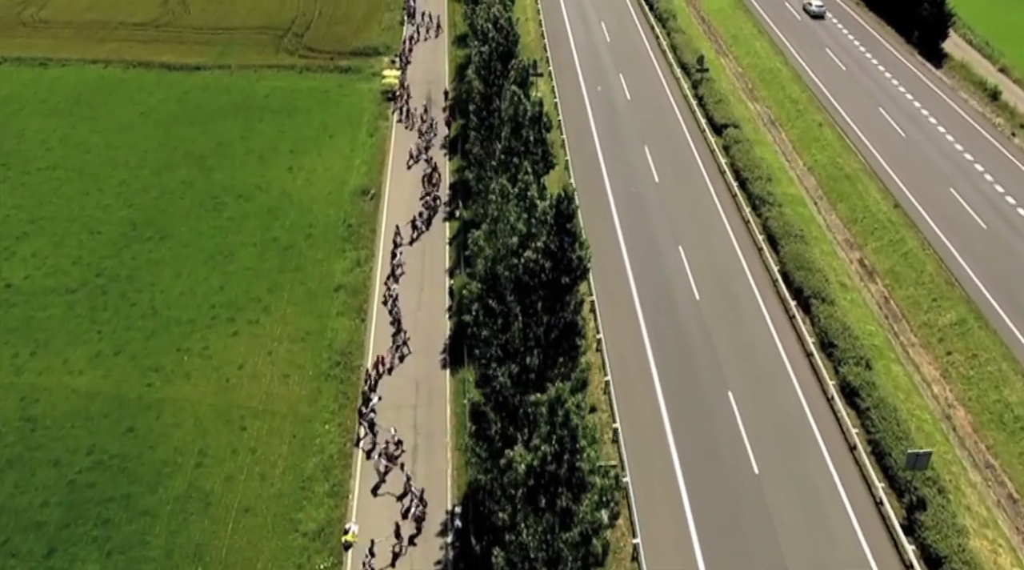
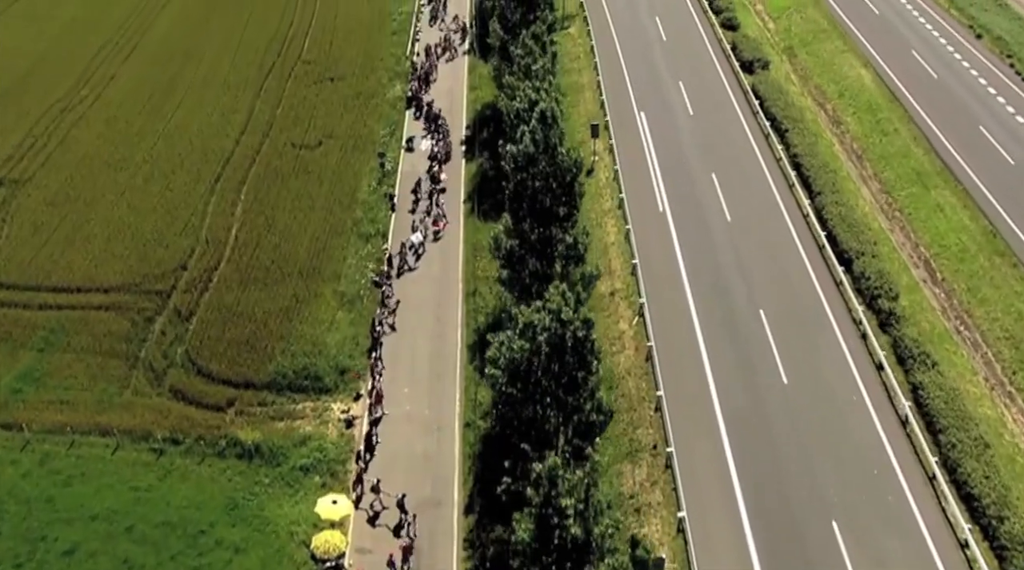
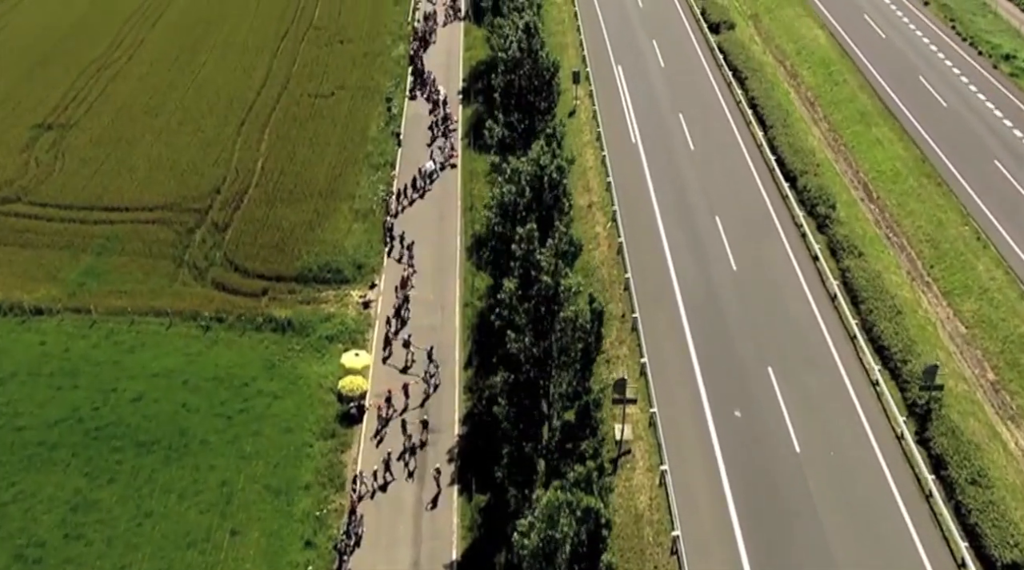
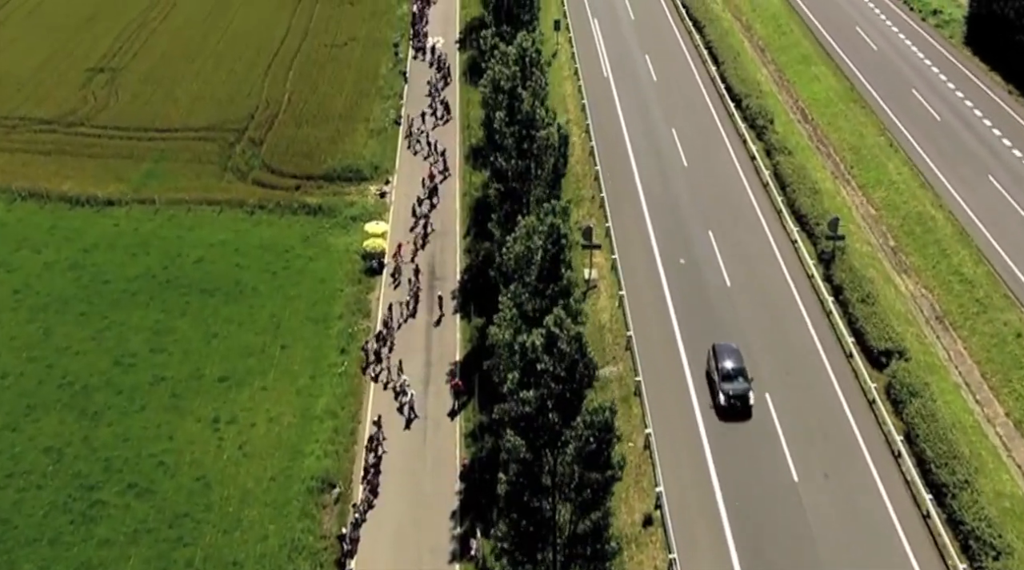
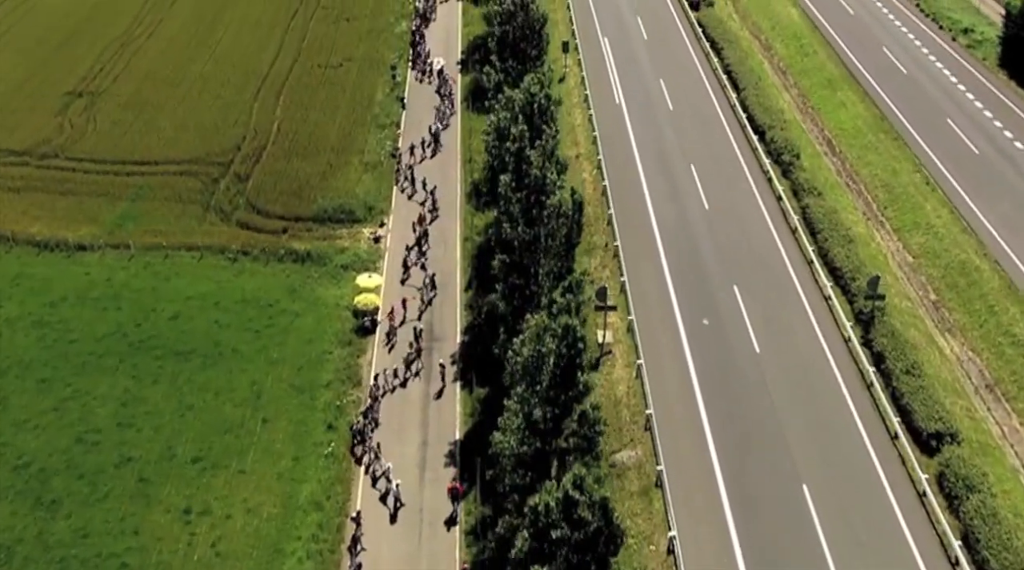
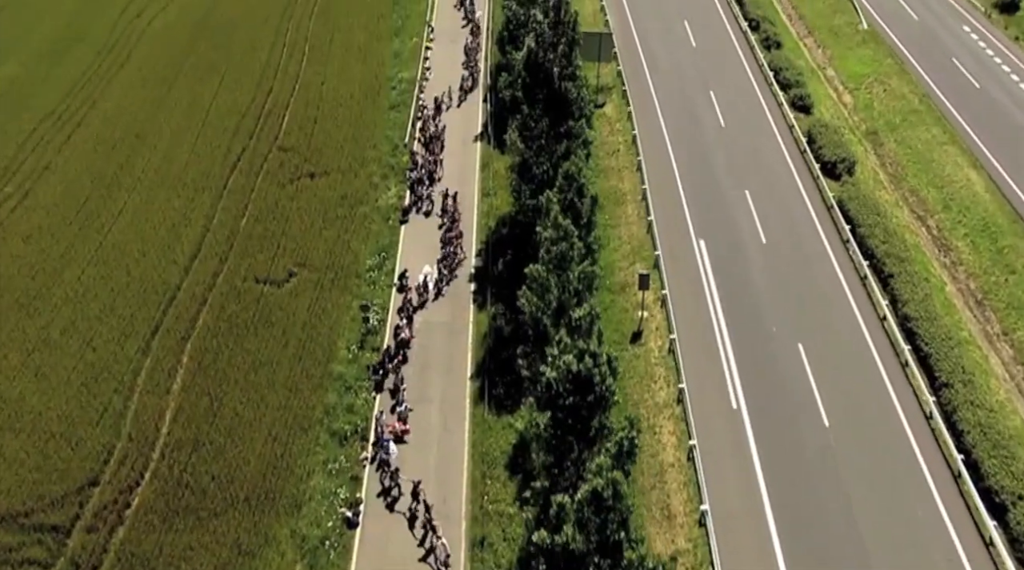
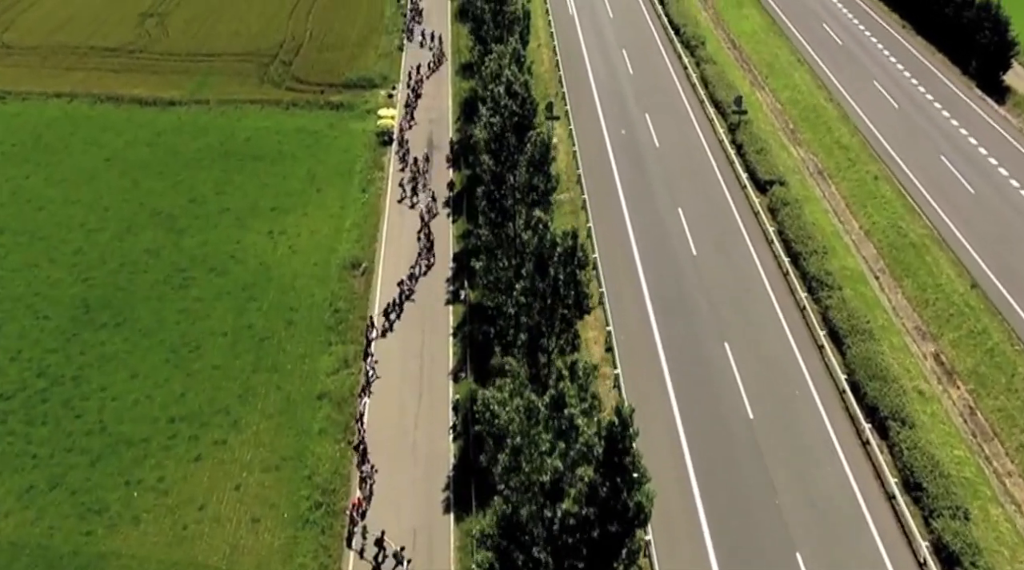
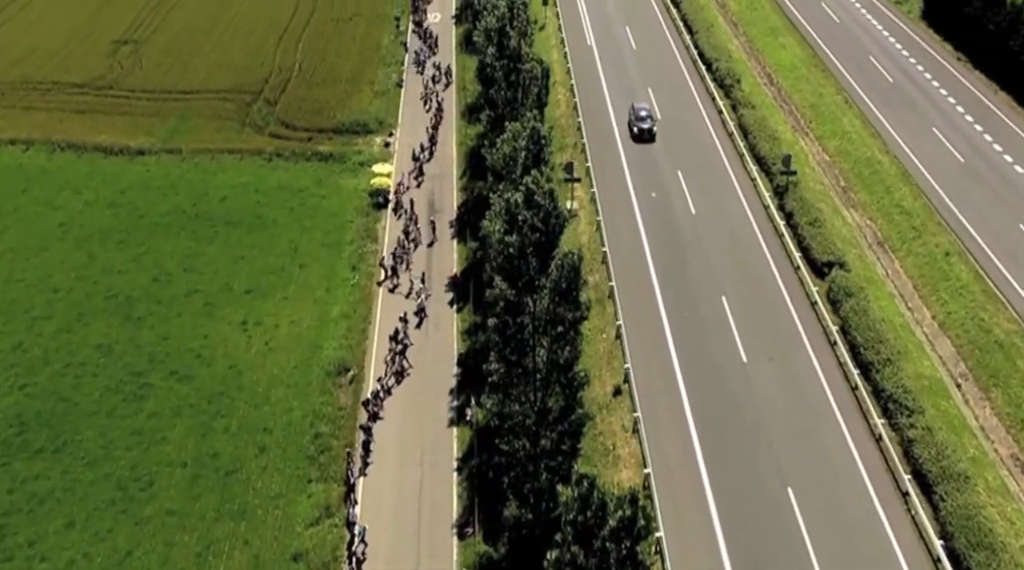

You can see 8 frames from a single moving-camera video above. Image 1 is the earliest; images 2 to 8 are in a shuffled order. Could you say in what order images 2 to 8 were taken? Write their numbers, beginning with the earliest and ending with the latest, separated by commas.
7, 8, 4, 5, 3, 2, 6
